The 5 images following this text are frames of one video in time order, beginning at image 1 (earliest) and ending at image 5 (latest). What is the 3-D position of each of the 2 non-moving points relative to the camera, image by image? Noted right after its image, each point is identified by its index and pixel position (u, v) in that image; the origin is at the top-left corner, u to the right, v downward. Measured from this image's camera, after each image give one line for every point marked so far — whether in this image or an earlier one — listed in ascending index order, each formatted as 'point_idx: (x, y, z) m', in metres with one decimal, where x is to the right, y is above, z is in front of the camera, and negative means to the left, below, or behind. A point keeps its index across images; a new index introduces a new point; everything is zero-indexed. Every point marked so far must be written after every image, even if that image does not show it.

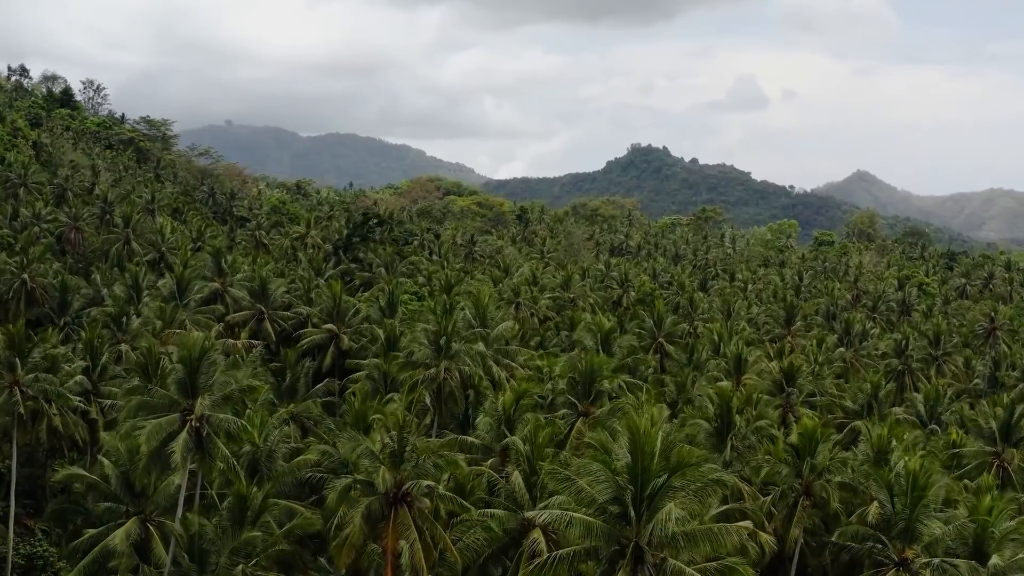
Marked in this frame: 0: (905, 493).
0: (+9.4, -5.0, +17.3) m
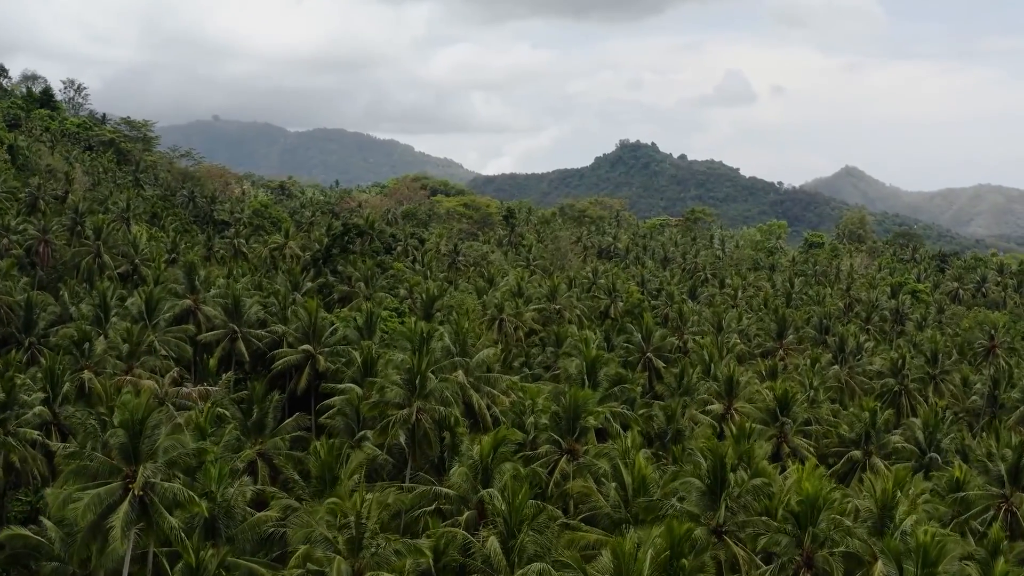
0: (+8.8, -6.1, +15.8) m
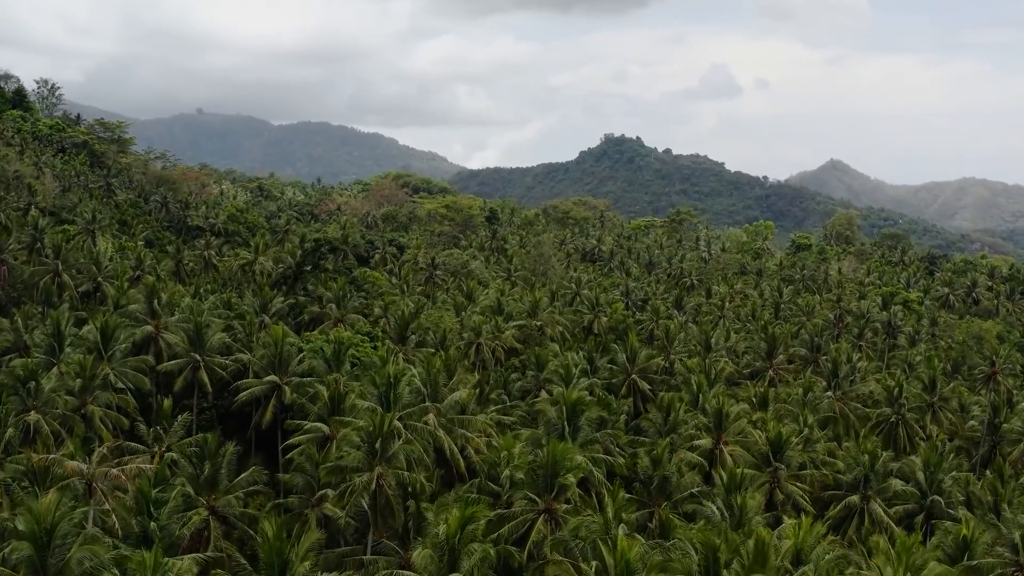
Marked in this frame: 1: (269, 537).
0: (+8.1, -7.6, +13.9) m
1: (-6.6, -6.8, +19.6) m
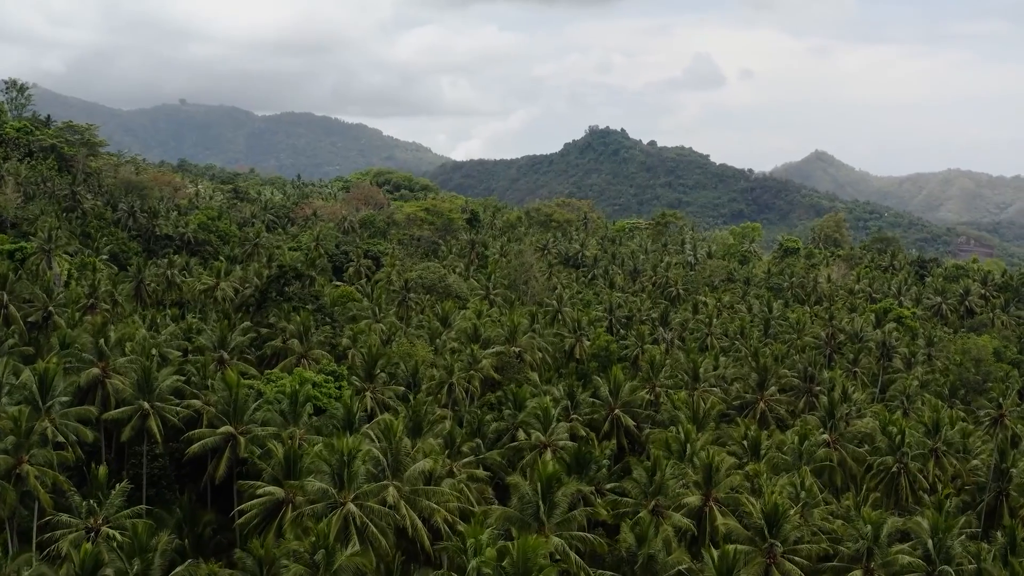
0: (+7.3, -9.8, +11.3) m
1: (-7.5, -9.1, +16.8) m
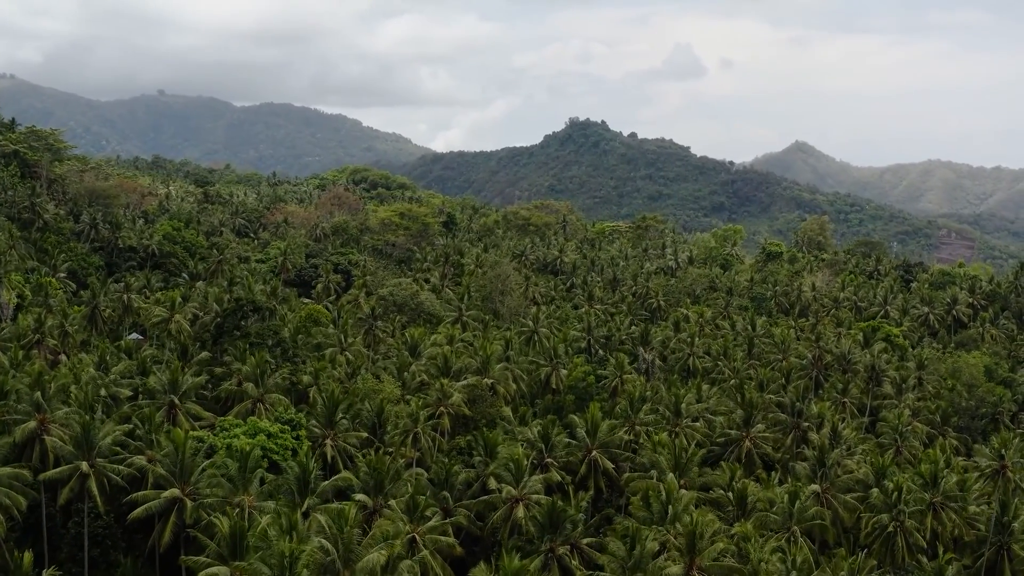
0: (+6.5, -12.1, +9.0) m
1: (-8.5, -11.7, +14.1) m
